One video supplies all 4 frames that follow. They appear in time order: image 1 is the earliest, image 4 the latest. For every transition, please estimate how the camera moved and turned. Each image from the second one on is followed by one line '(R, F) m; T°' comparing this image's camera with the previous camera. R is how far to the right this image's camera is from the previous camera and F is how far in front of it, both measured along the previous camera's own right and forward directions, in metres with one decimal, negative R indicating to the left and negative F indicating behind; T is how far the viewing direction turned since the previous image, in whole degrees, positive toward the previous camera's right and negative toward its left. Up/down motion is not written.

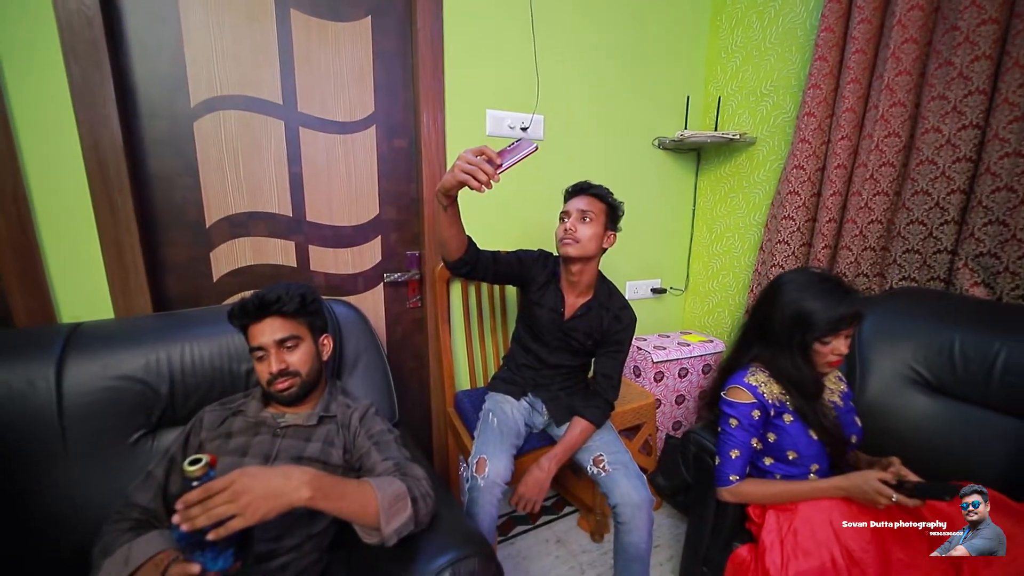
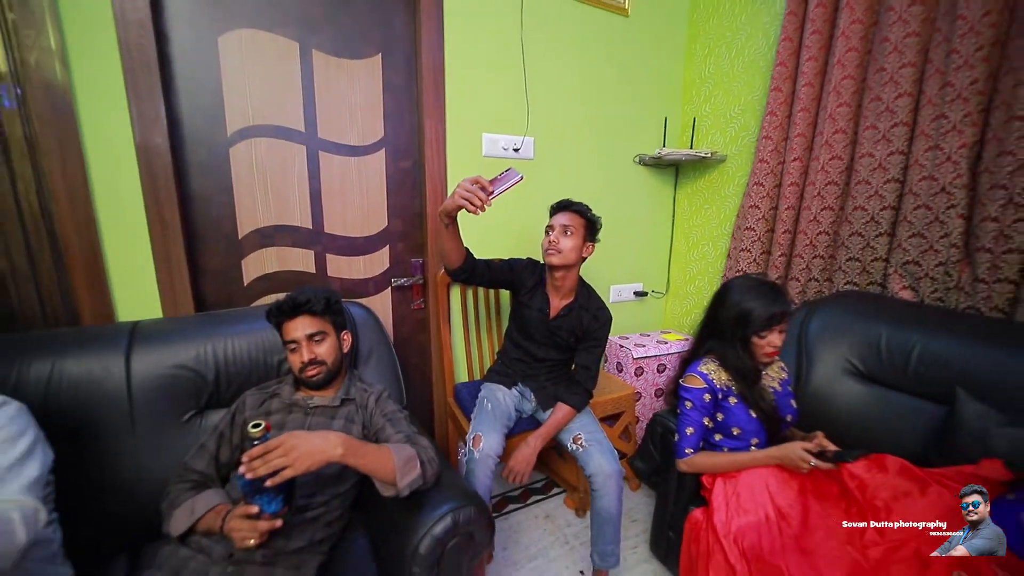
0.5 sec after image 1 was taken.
(0.0, -0.2) m; 0°
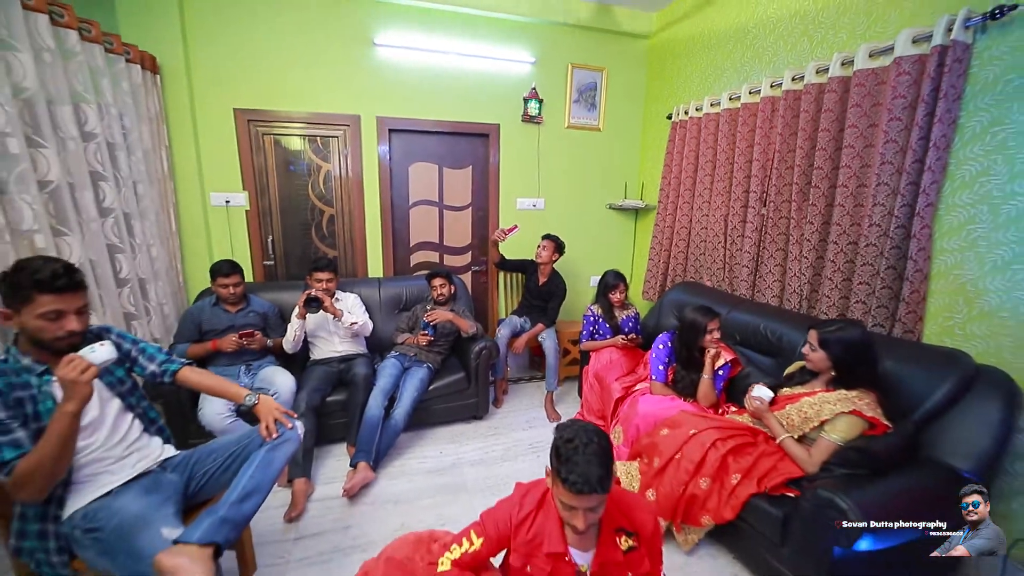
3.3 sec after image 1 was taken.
(+0.5, -1.6) m; -12°
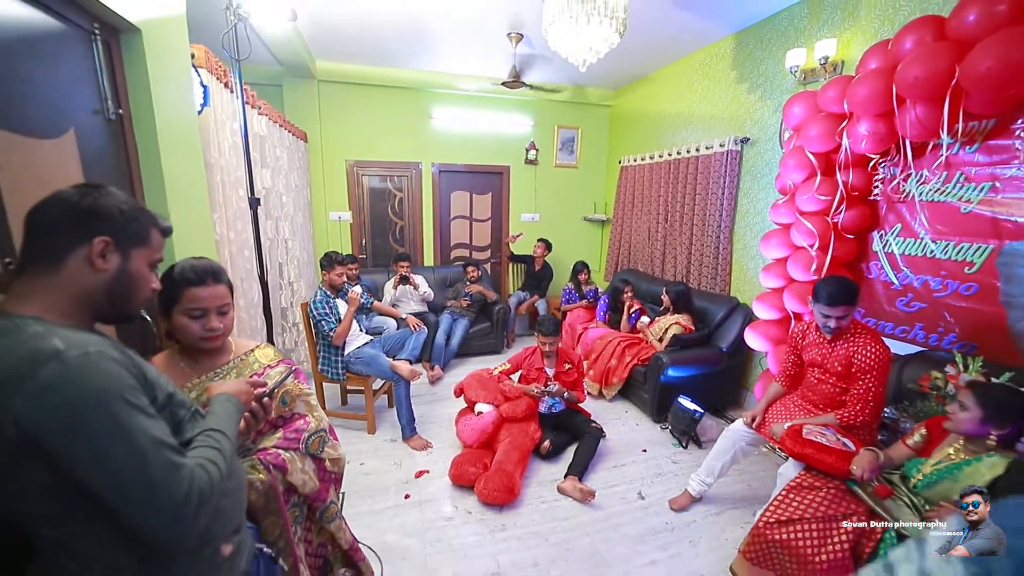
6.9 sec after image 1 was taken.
(-0.1, -1.6) m; 0°
